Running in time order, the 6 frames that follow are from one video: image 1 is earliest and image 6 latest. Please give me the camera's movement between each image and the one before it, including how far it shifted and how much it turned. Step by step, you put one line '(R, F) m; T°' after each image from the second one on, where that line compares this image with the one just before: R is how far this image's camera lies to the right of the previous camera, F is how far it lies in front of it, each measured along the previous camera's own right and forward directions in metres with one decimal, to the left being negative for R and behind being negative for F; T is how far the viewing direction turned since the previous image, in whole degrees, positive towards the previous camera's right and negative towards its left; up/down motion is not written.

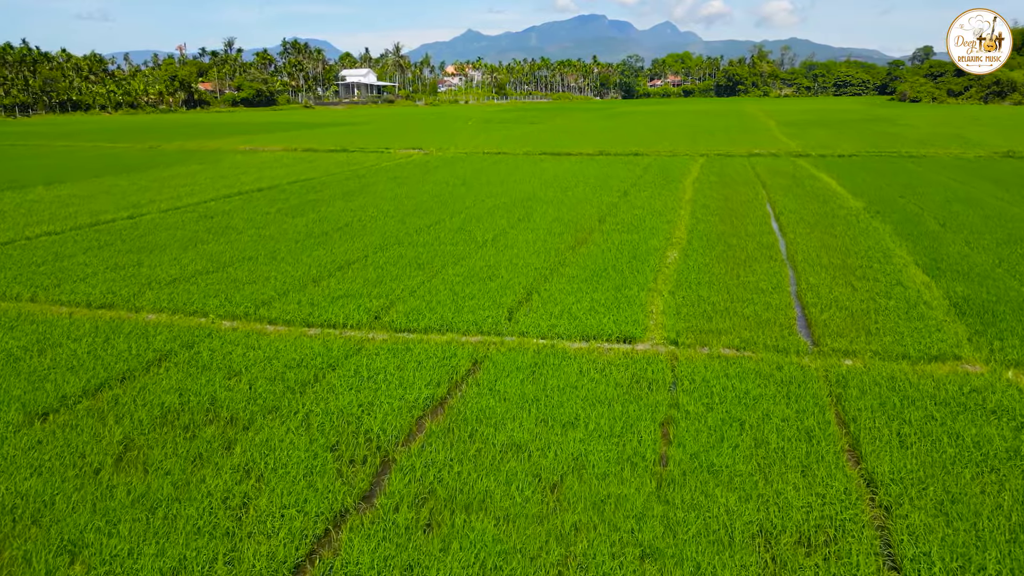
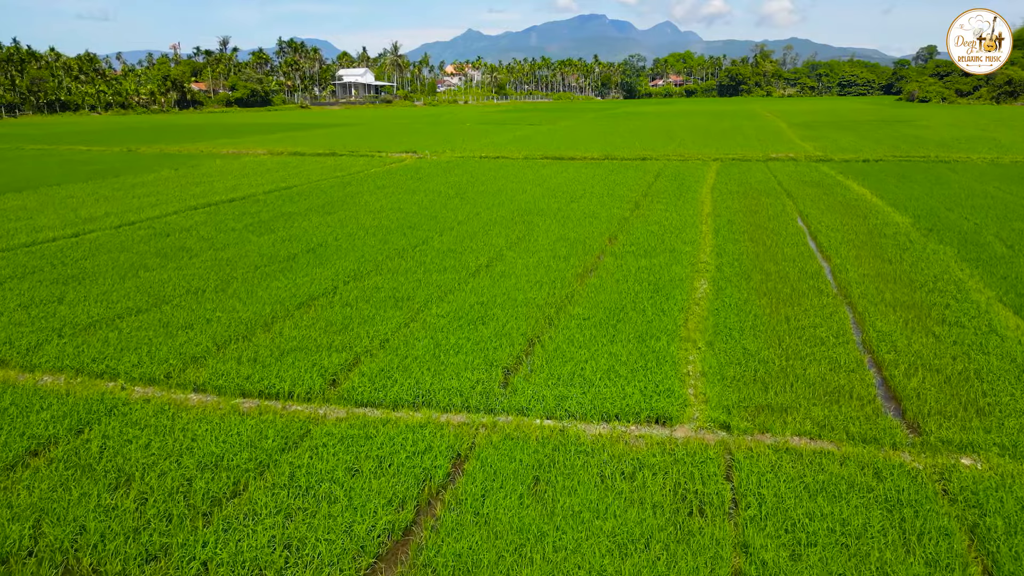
(0.0, +1.5) m; 0°
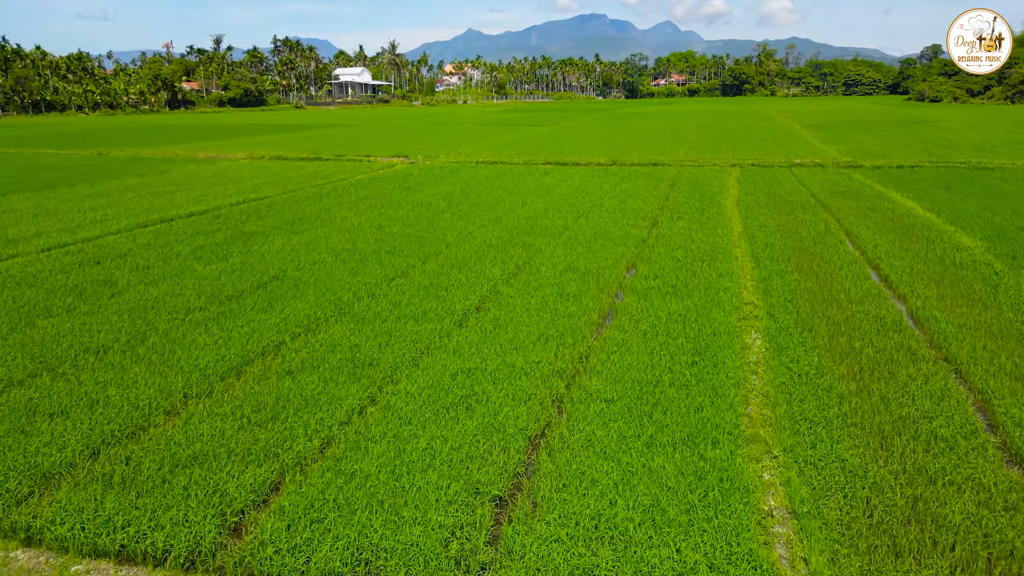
(0.0, +1.8) m; 0°
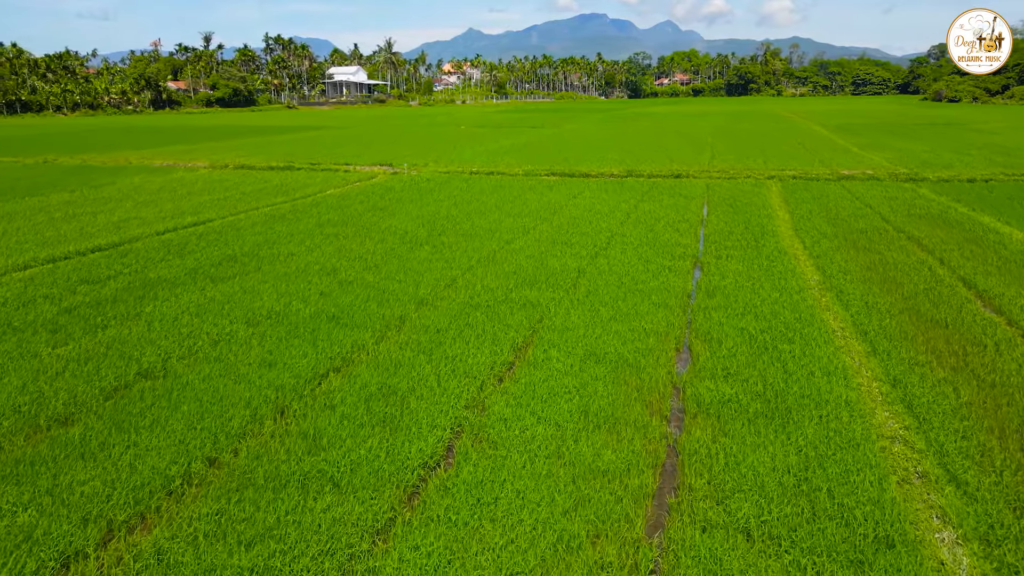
(+0.1, +2.9) m; 0°
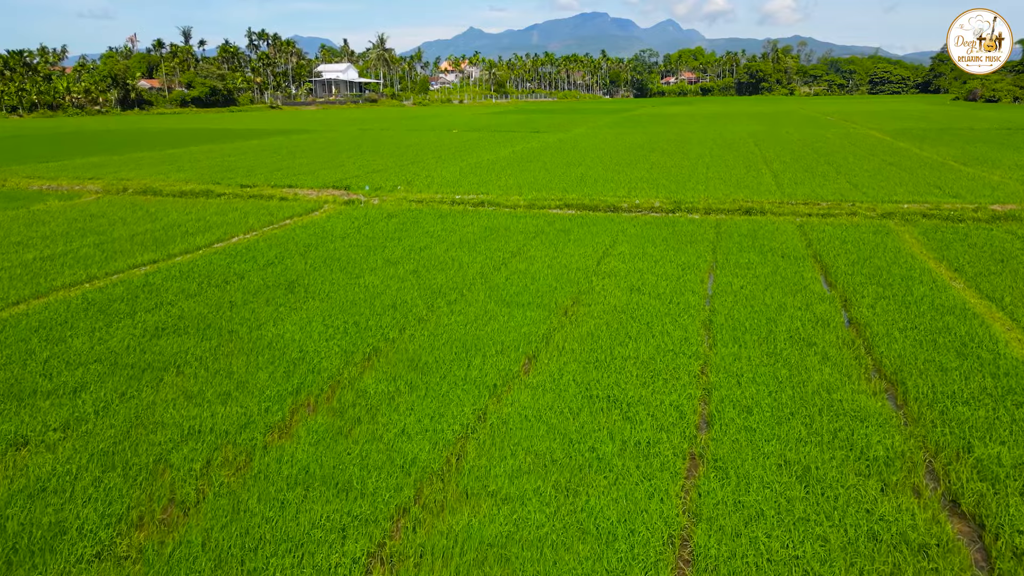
(+0.1, +5.2) m; 0°
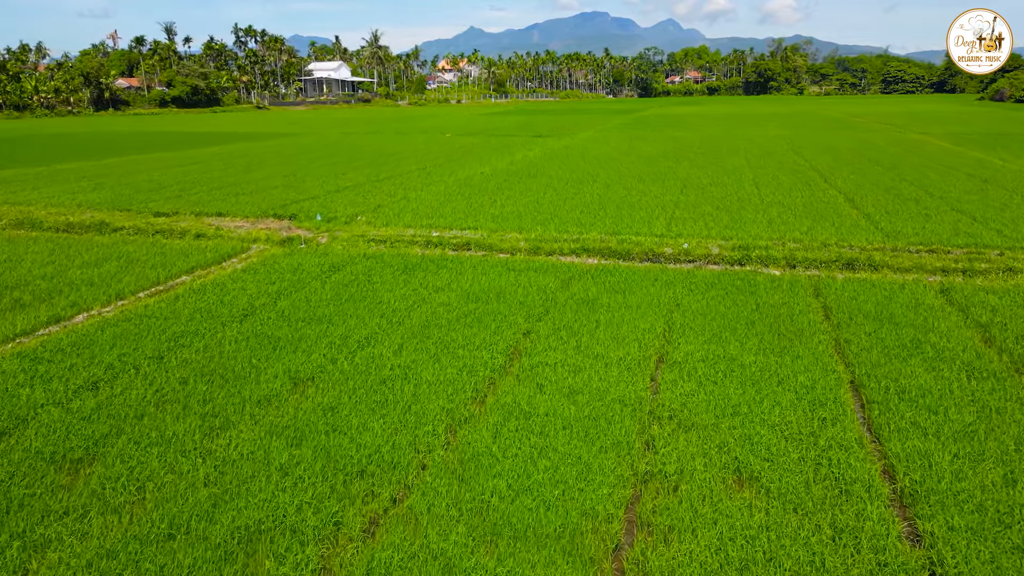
(+0.1, +3.7) m; 0°
